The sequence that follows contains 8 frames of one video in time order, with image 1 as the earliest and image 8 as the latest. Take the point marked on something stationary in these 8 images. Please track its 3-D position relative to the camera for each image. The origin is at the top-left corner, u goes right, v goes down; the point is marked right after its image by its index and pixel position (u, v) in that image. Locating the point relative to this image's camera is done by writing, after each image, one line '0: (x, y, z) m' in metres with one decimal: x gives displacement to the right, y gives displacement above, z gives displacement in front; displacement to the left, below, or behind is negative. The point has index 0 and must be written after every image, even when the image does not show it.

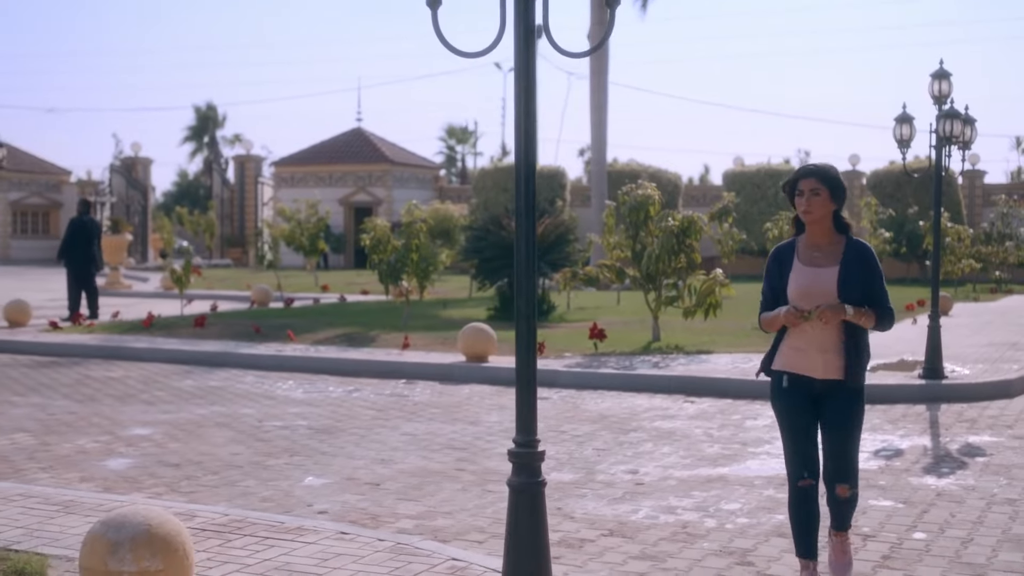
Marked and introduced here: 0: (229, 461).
0: (-1.6, -1.0, +8.7) m
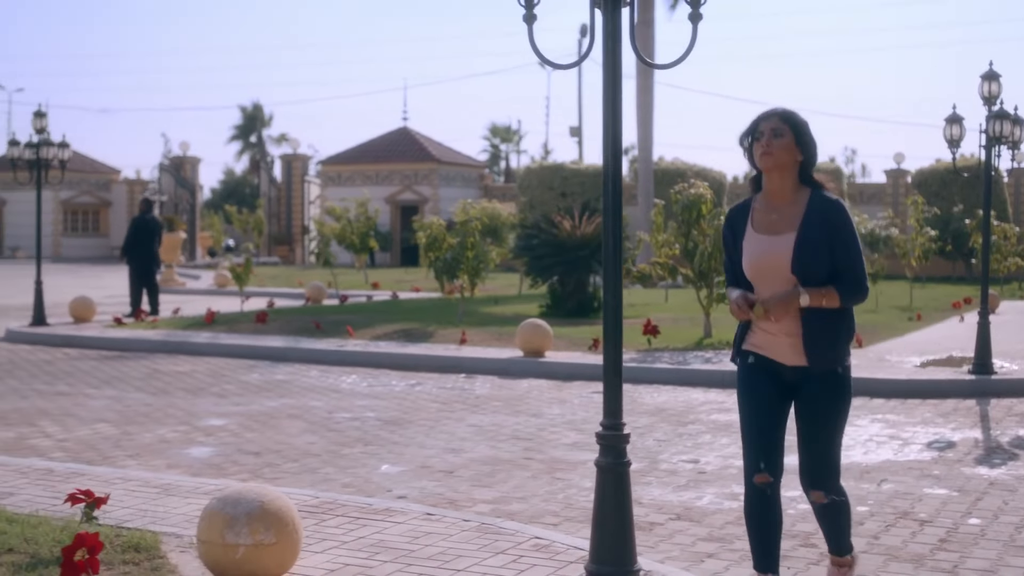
0: (-1.2, -0.9, +9.1) m
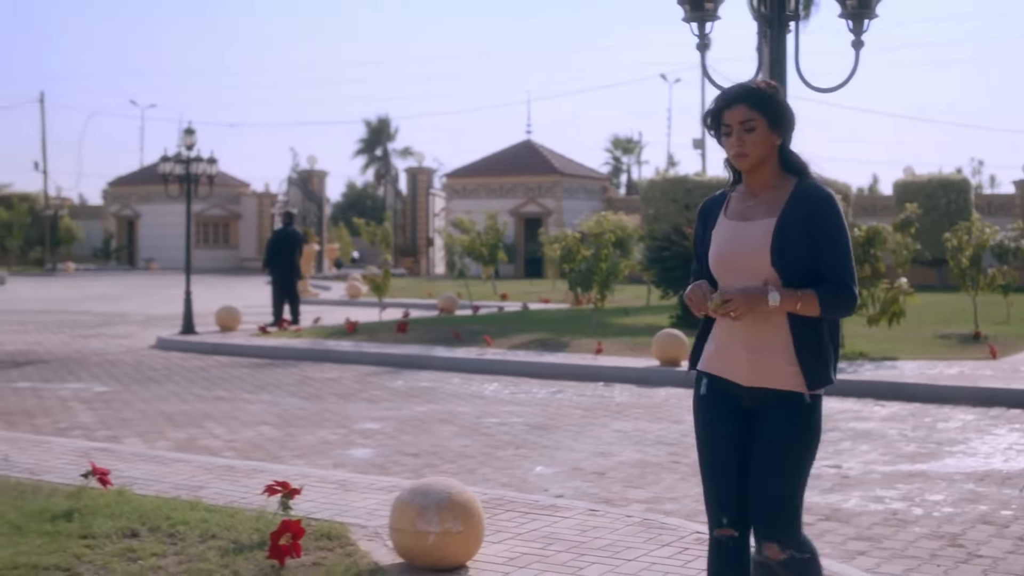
0: (-0.3, -1.0, +9.5) m
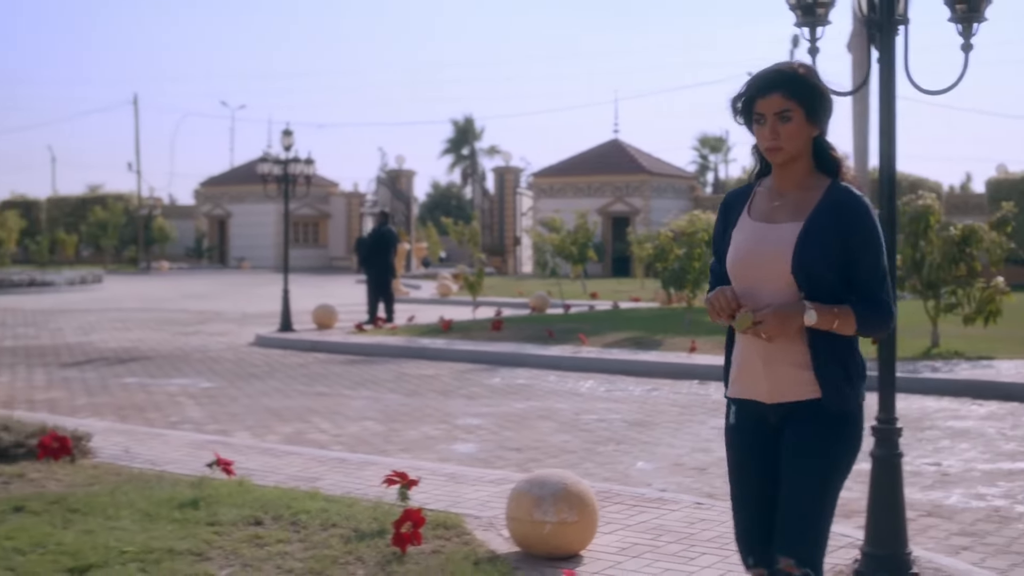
0: (+0.3, -1.0, +9.7) m
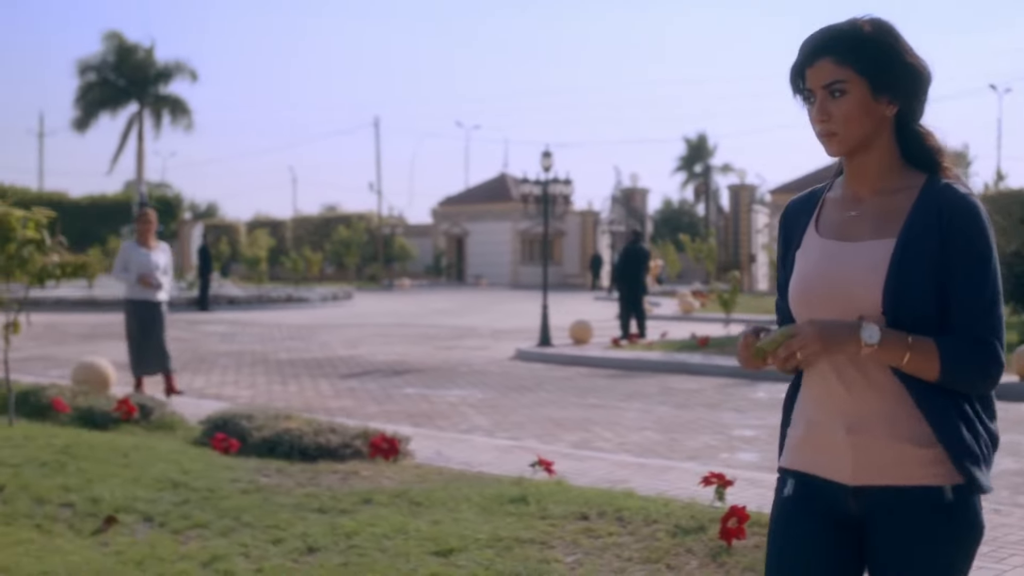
0: (+2.1, -1.1, +10.0) m
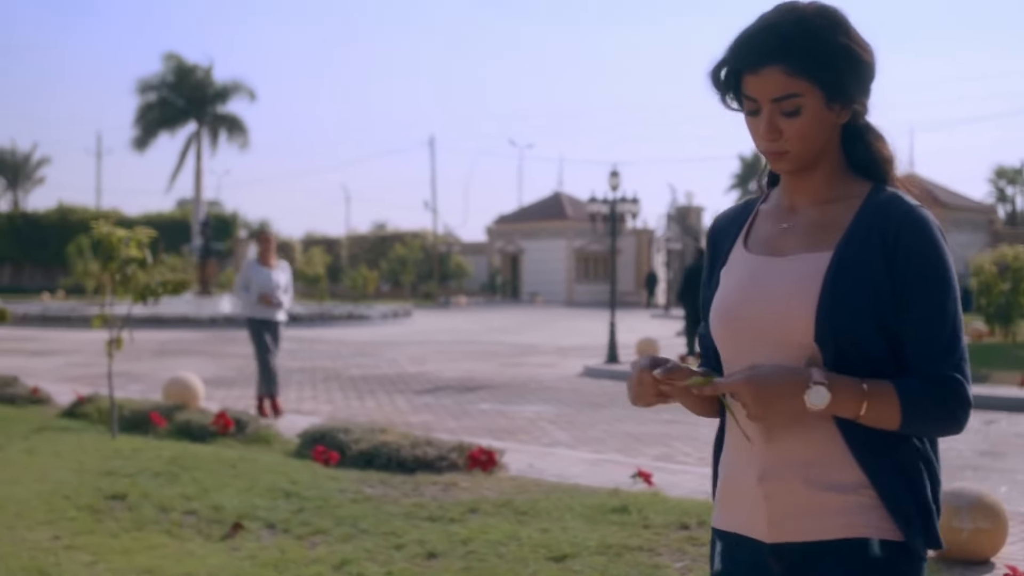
0: (+2.7, -1.2, +10.2) m
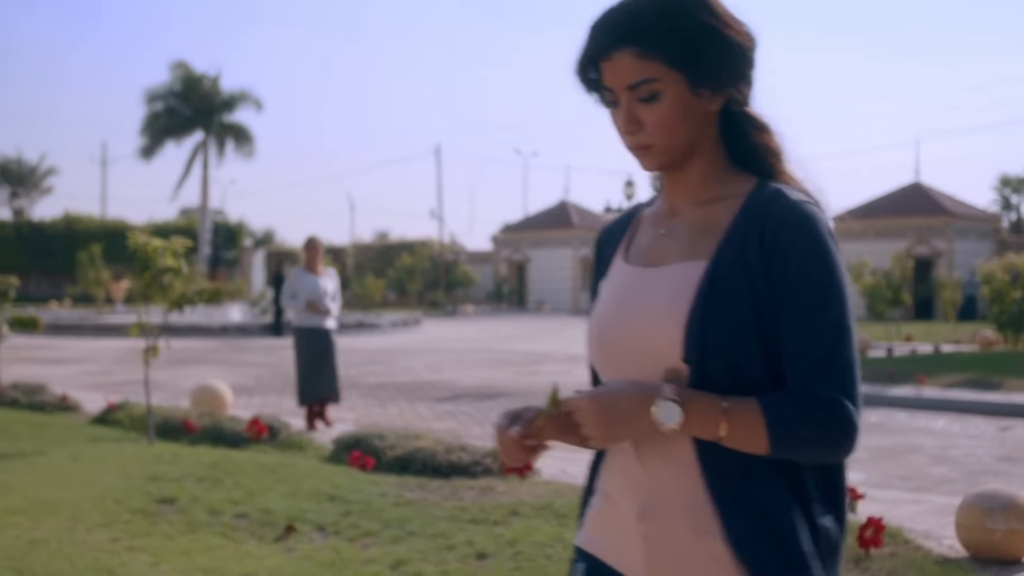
0: (+2.9, -1.3, +10.4) m
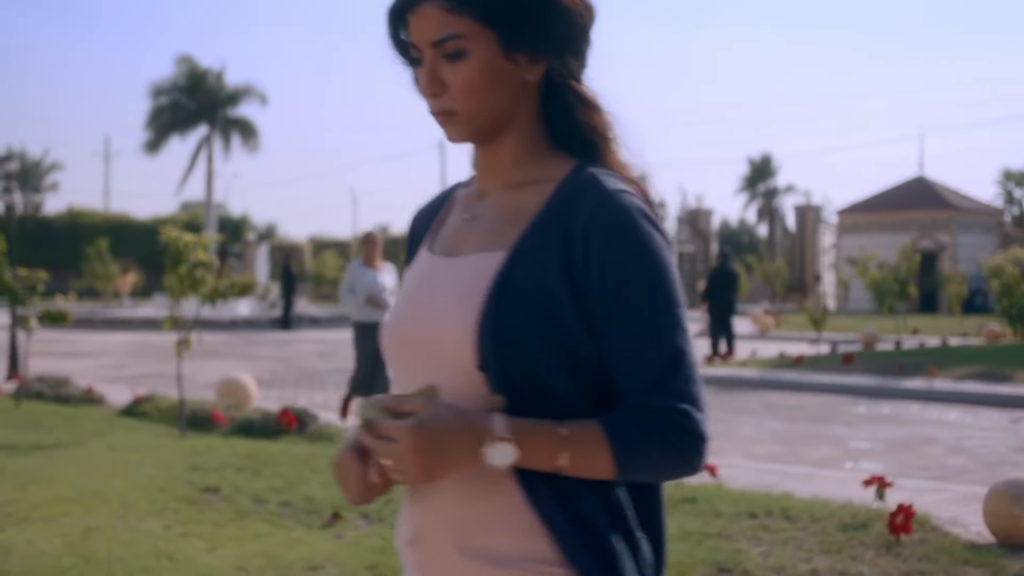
0: (+3.1, -1.2, +10.6) m
